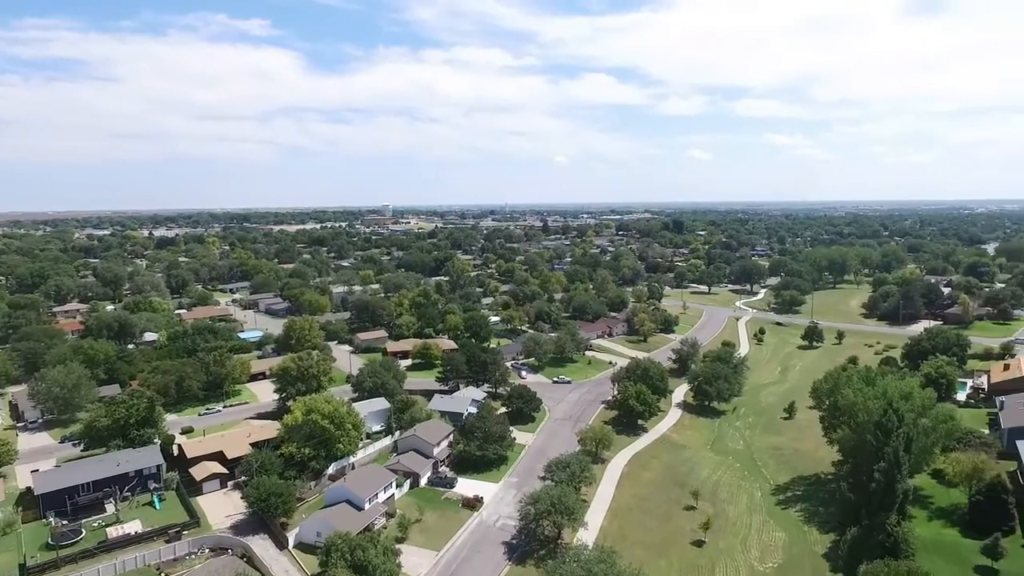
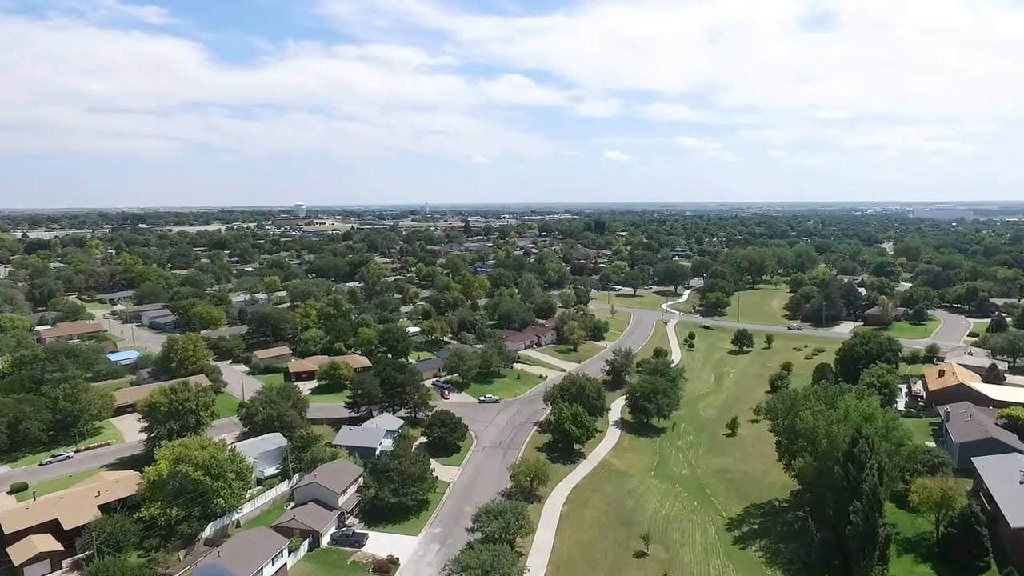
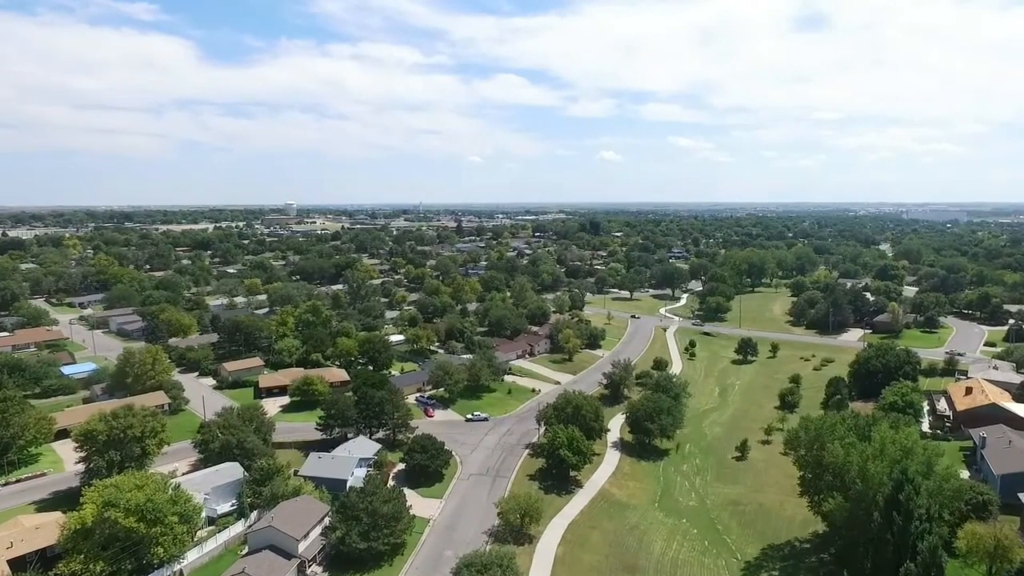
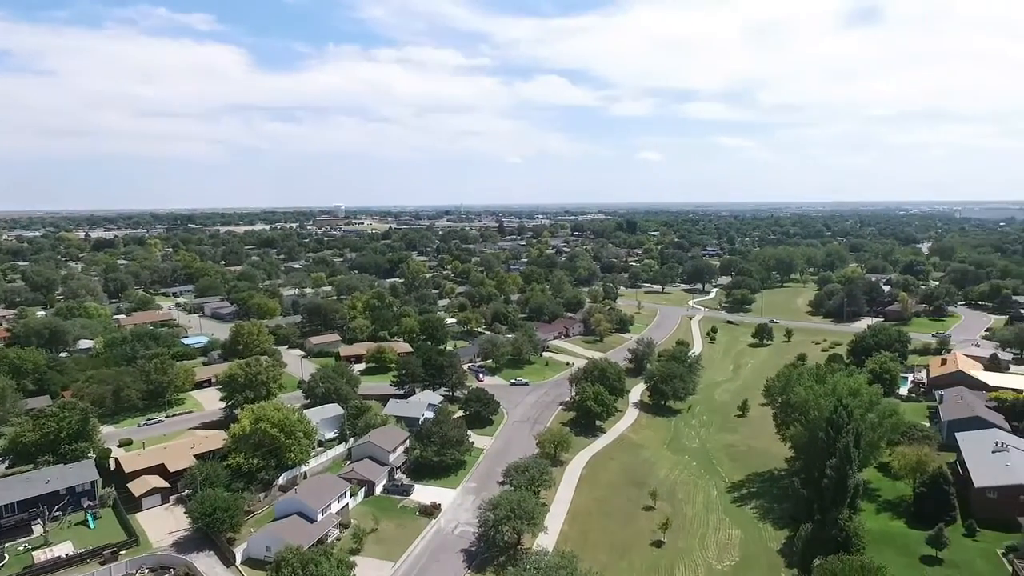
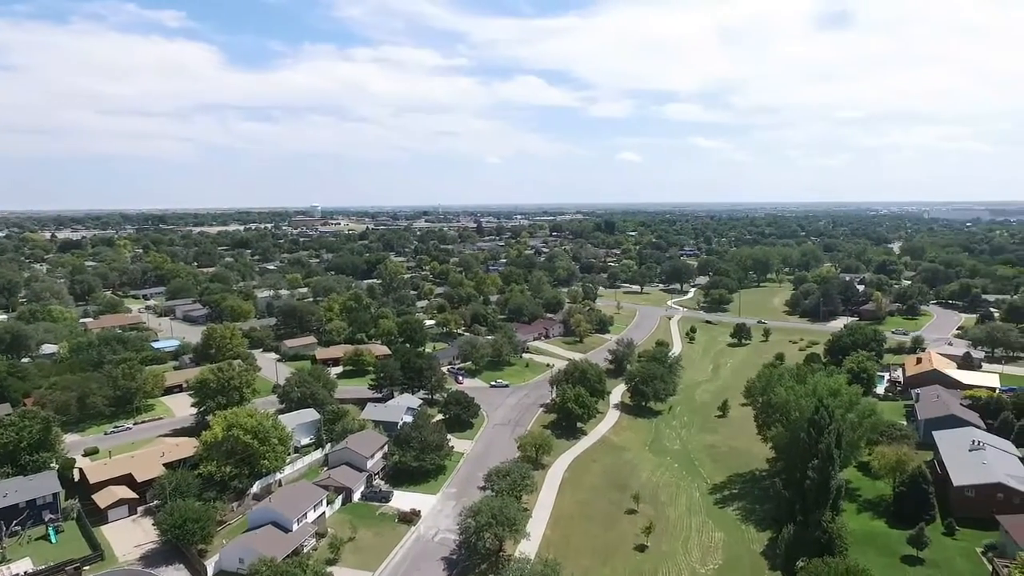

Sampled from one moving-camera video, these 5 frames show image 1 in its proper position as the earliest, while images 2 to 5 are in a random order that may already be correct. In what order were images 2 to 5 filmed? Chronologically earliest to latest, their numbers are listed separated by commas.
4, 5, 2, 3
